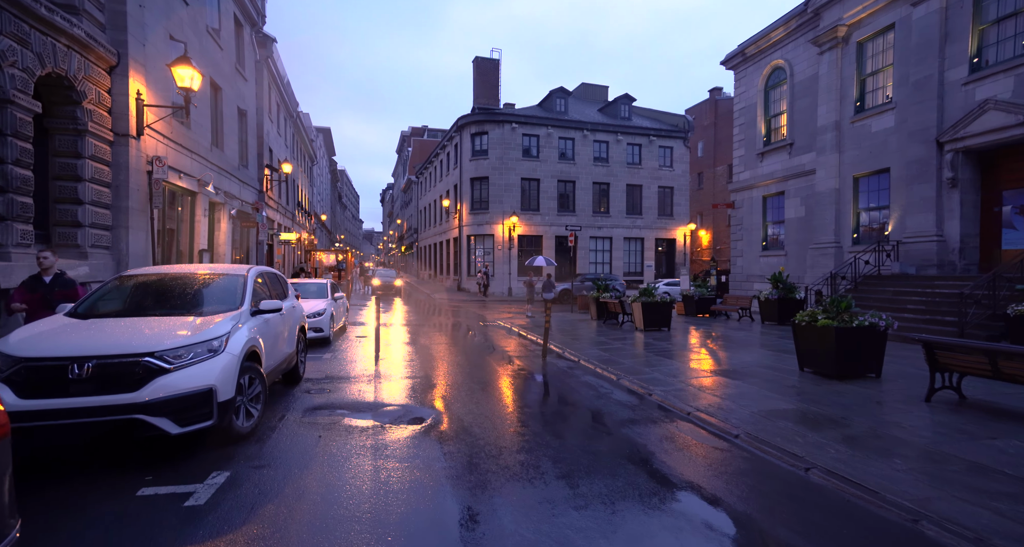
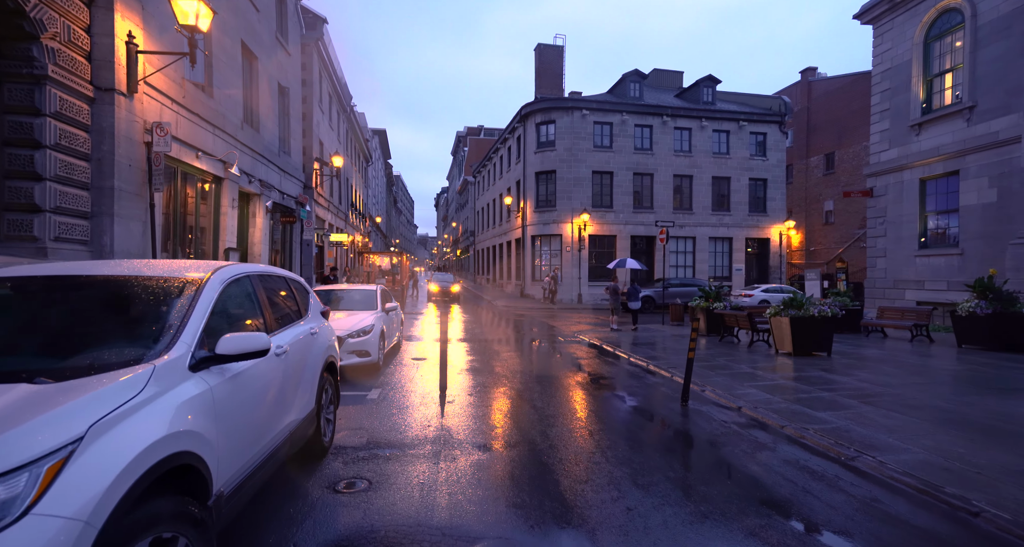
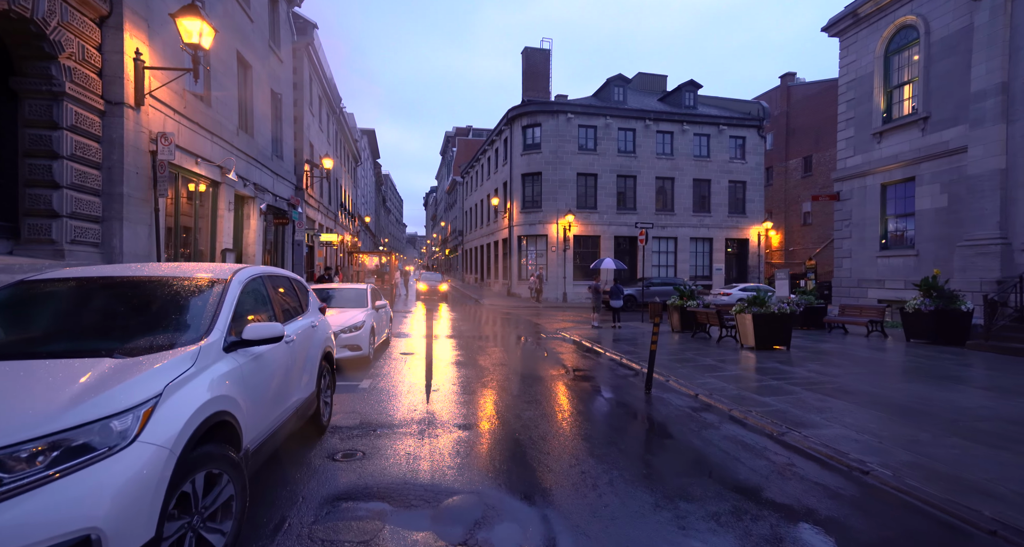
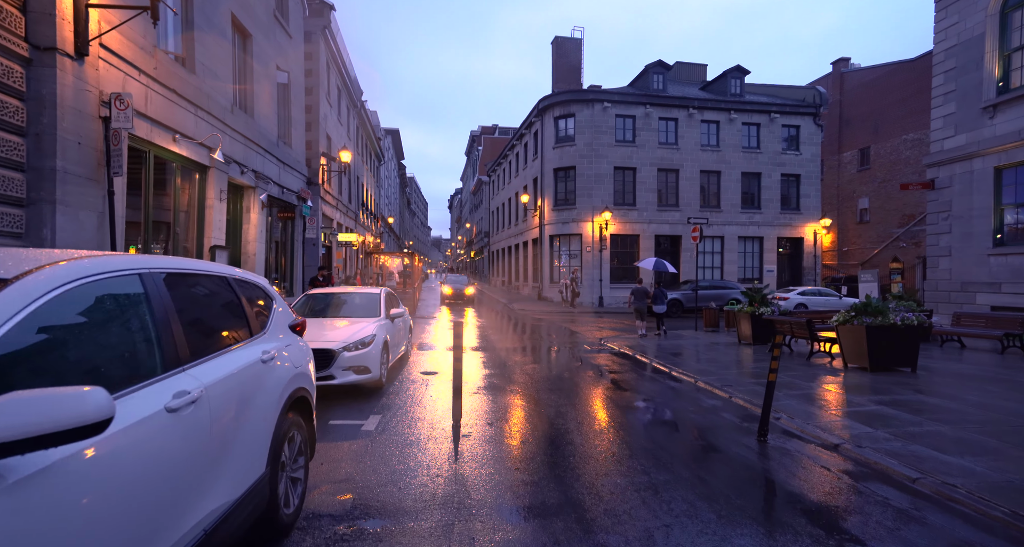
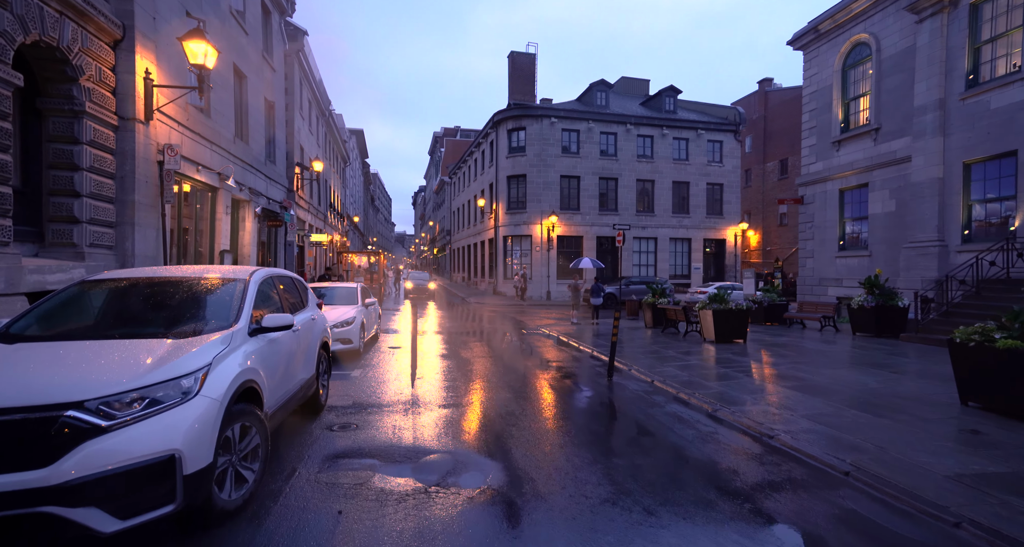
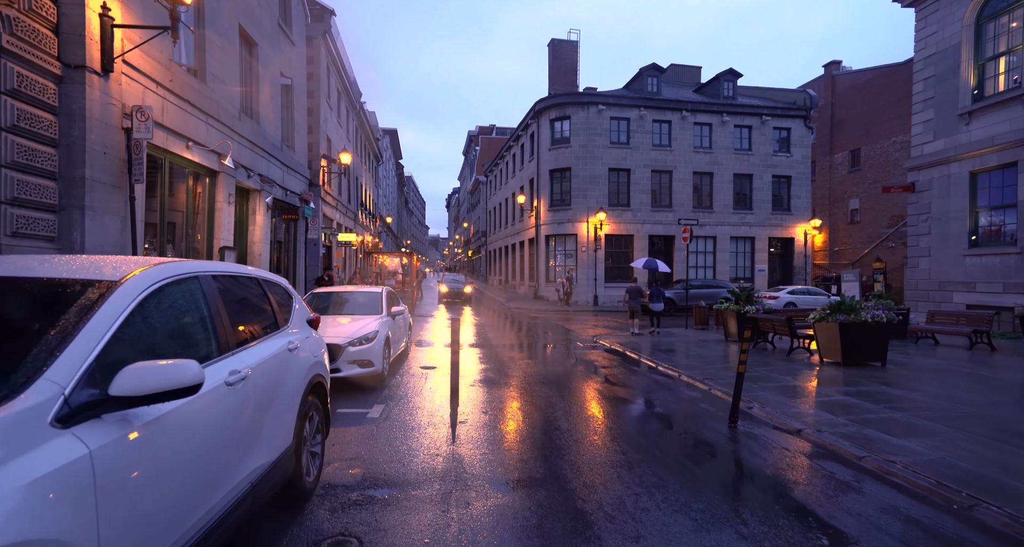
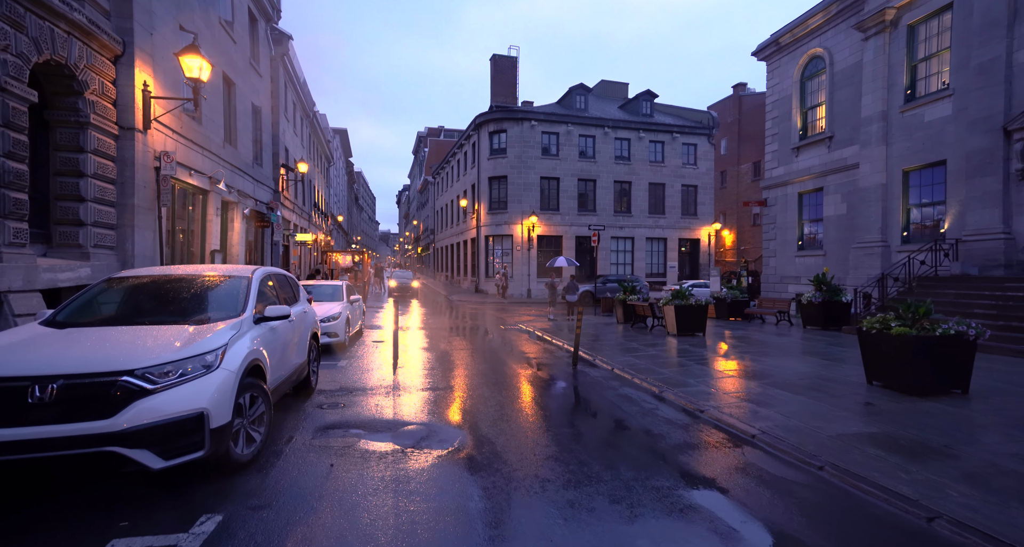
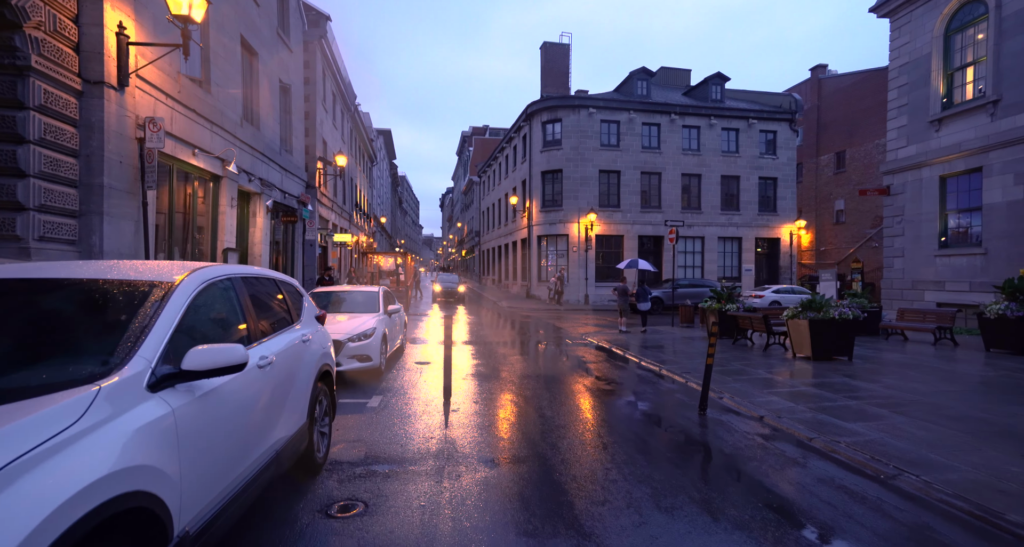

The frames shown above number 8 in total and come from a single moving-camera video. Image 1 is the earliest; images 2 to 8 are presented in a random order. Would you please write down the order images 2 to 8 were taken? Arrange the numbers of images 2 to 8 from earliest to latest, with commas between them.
7, 5, 3, 2, 8, 6, 4
